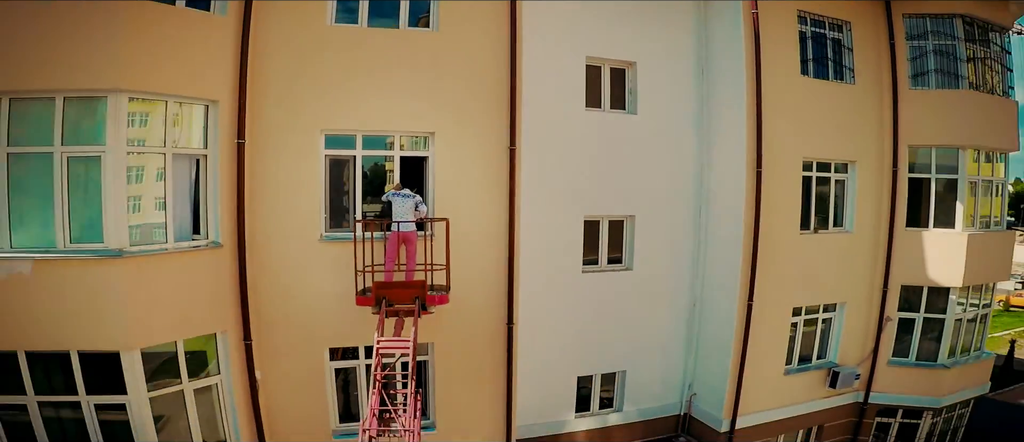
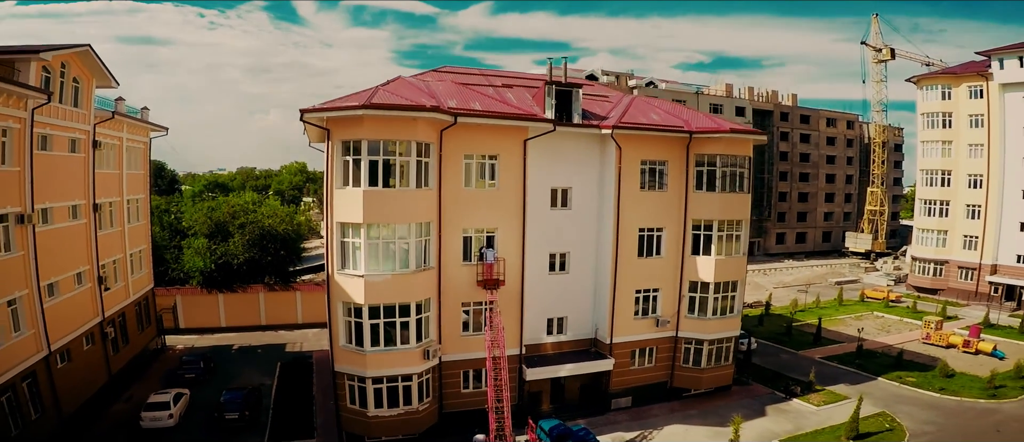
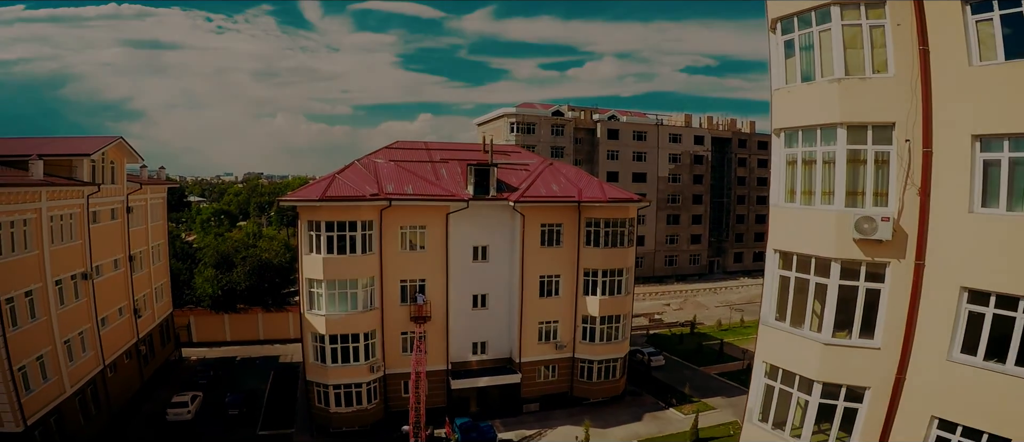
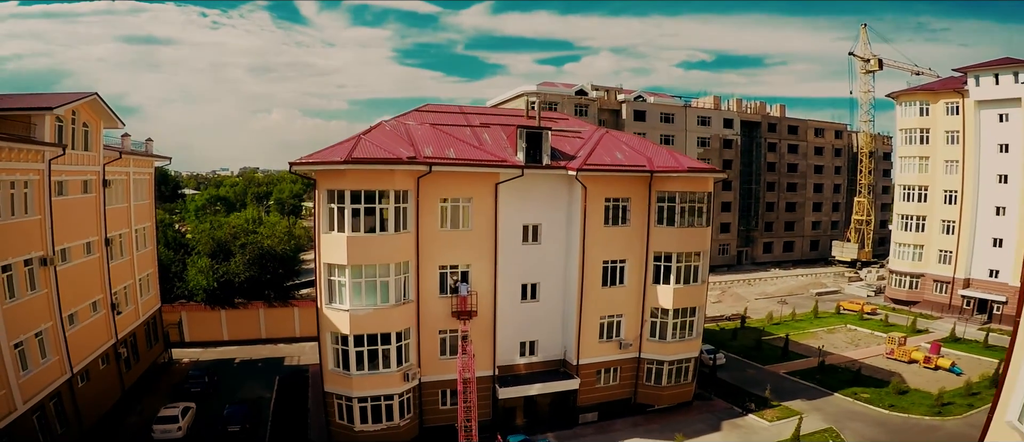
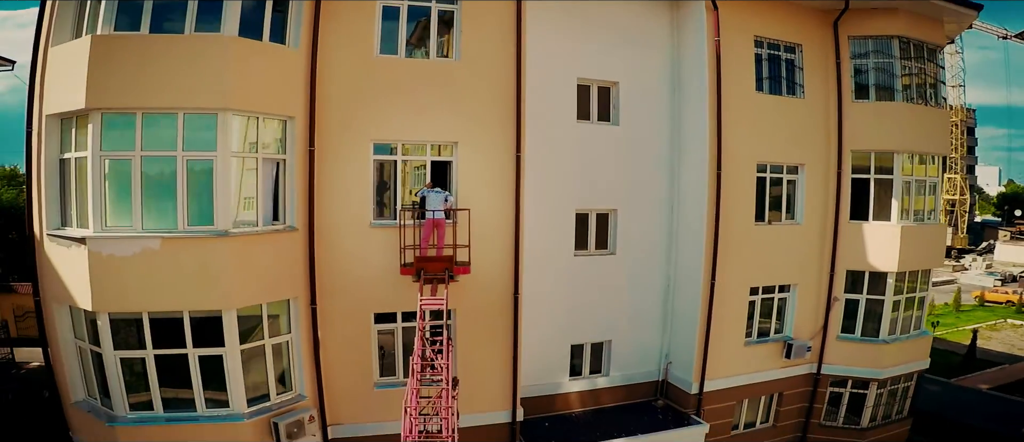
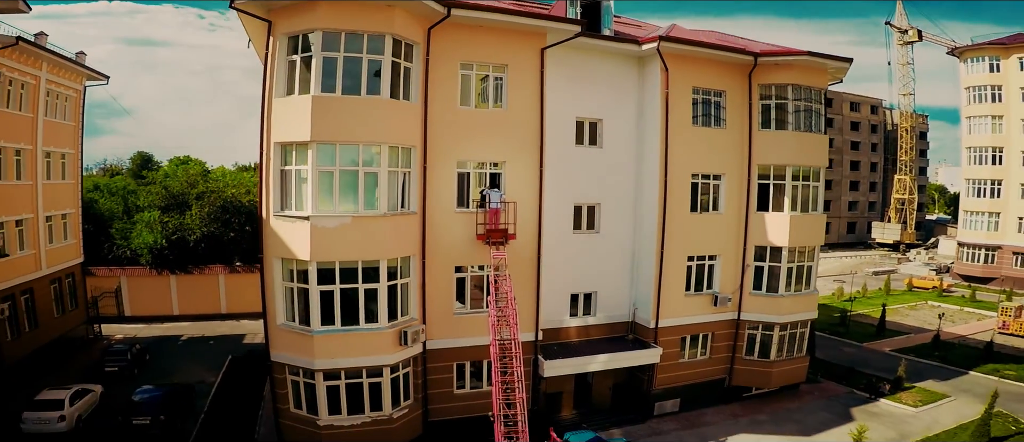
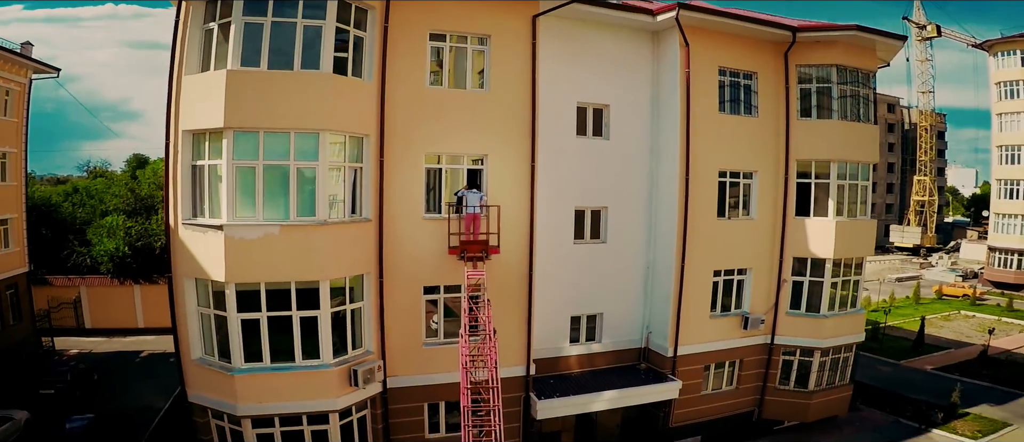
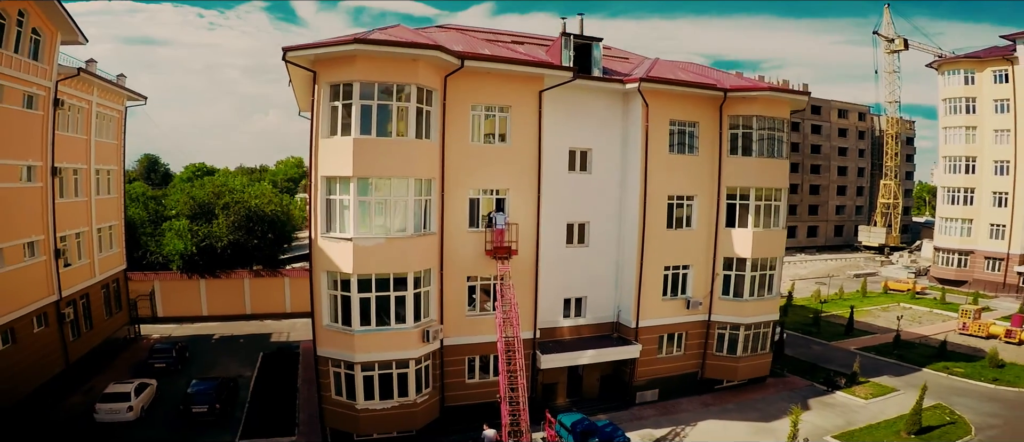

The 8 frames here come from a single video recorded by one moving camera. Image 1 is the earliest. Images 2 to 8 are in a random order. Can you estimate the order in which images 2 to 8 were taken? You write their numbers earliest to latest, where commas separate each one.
5, 7, 6, 8, 2, 4, 3
